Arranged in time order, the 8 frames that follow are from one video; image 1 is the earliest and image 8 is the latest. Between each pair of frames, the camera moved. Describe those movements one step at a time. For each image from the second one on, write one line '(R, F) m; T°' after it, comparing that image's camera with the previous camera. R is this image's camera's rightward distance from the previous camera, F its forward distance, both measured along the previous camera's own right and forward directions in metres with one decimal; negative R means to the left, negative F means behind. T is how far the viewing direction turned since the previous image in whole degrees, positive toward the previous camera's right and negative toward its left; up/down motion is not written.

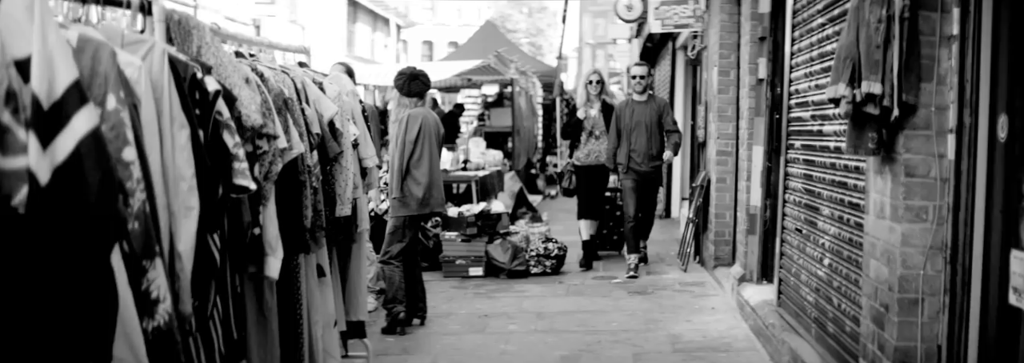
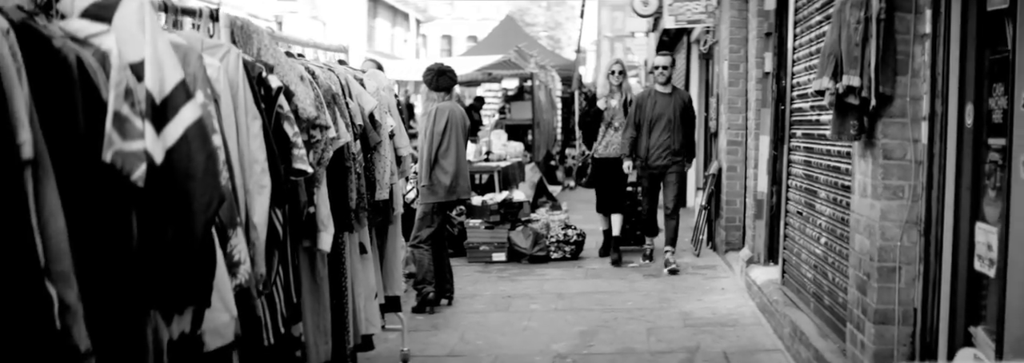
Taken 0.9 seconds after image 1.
(0.0, -0.5) m; -1°
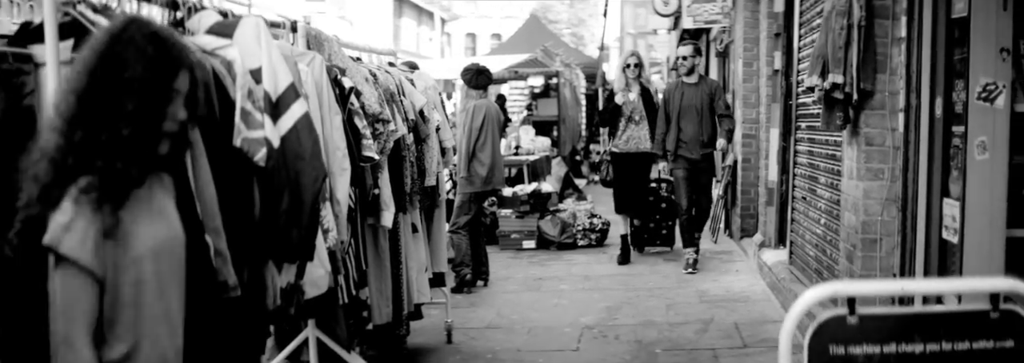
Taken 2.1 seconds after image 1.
(-0.1, -0.7) m; -2°
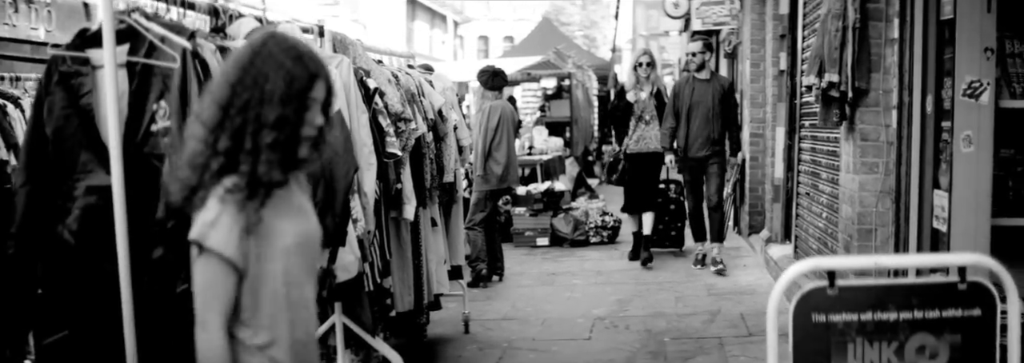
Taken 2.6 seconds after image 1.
(0.0, -0.3) m; -1°
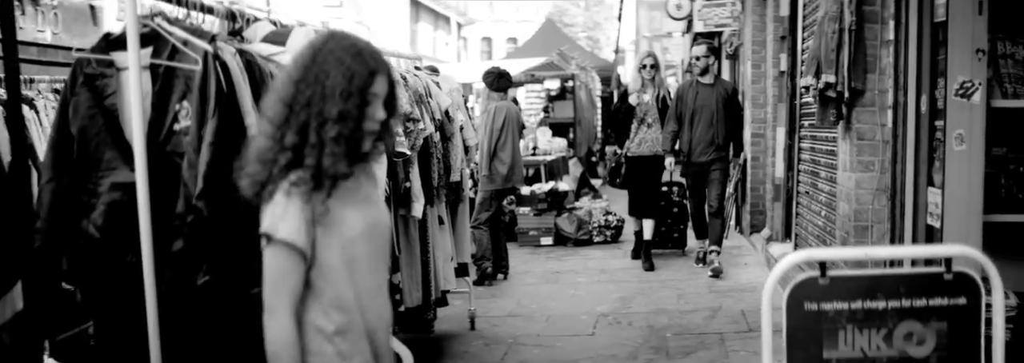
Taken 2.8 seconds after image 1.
(0.0, -0.1) m; 0°
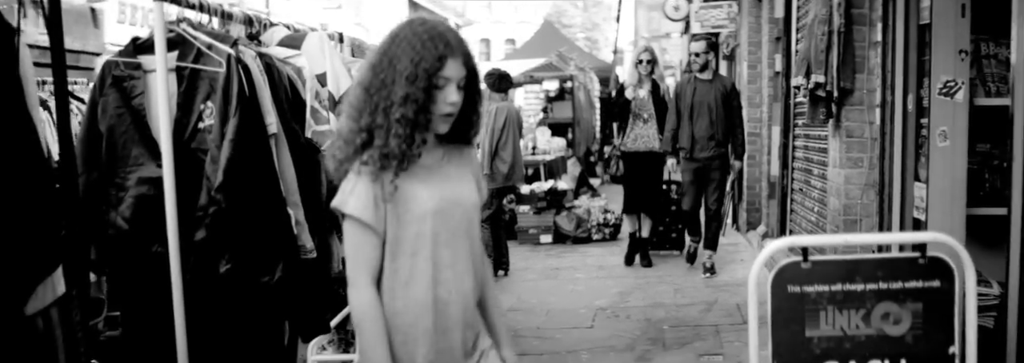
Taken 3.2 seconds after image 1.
(0.0, -0.2) m; 0°
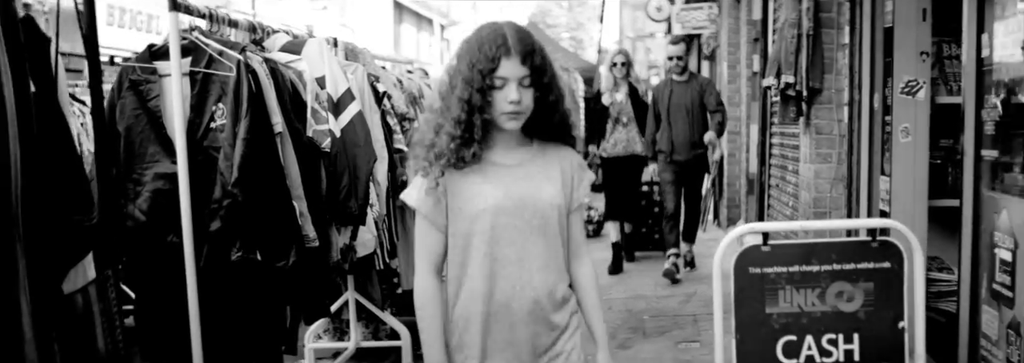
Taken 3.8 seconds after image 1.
(0.0, -0.2) m; +1°
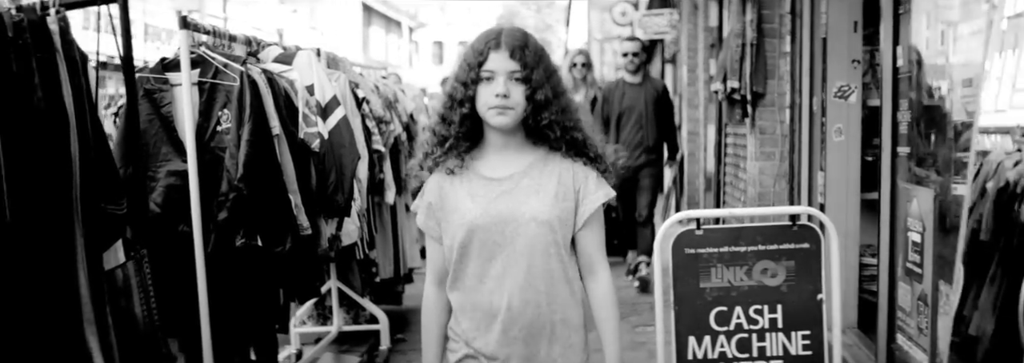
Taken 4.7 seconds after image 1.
(0.0, -0.4) m; +2°
